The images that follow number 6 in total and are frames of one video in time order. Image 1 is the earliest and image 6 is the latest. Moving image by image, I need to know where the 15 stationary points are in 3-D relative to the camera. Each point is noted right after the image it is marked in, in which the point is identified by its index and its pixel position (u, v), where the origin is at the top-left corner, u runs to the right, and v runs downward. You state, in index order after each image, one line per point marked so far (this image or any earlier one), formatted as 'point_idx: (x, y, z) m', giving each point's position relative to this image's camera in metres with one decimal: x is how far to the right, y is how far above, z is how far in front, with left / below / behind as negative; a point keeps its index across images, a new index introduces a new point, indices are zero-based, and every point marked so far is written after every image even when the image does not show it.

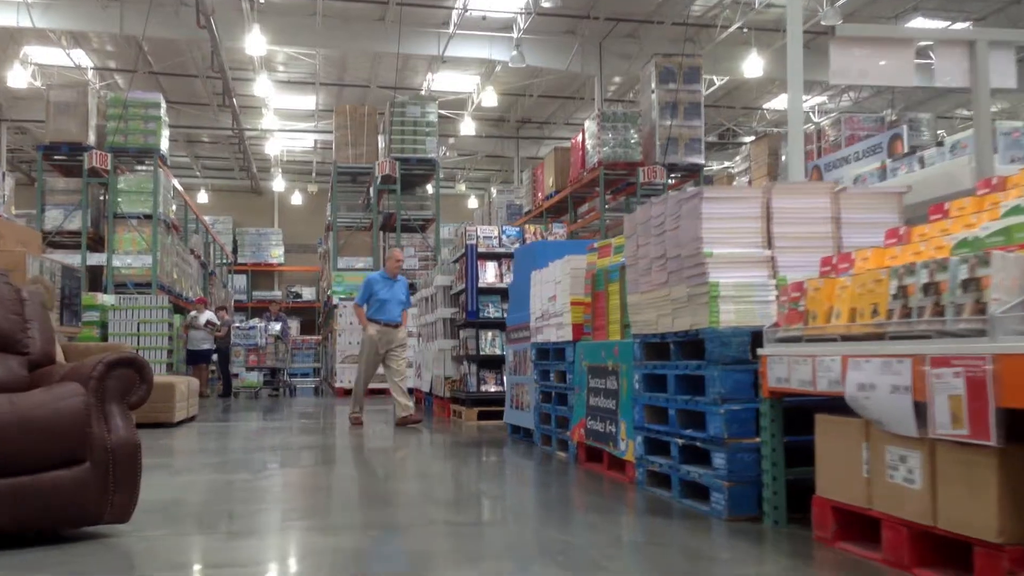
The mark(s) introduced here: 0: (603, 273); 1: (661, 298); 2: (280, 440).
0: (+0.4, +0.1, +4.6) m
1: (+0.5, 0.0, +3.6) m
2: (-1.7, -1.2, +7.6) m
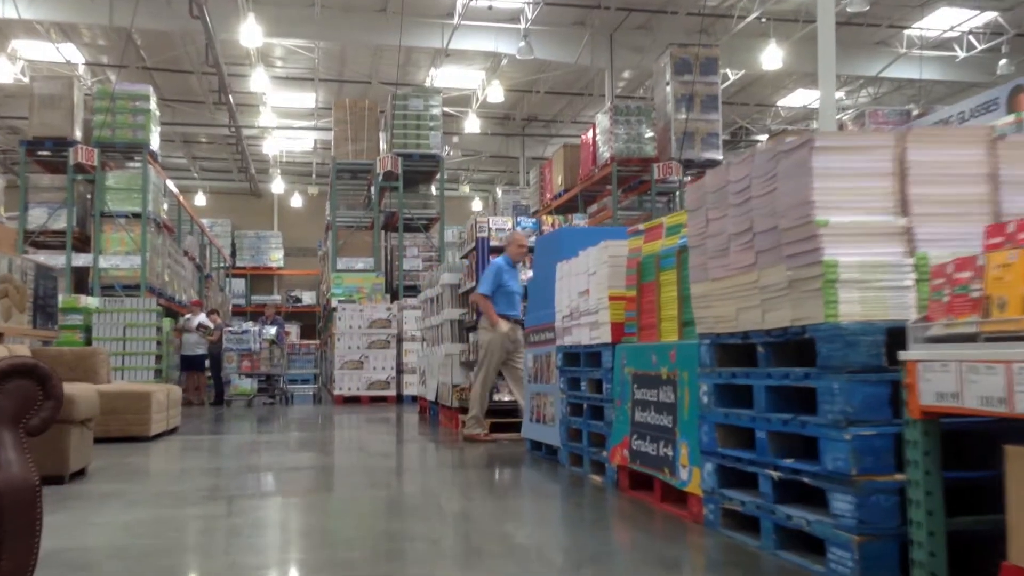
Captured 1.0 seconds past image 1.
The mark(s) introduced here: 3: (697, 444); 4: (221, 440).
0: (+0.5, +0.1, +3.7) m
1: (+0.6, 0.0, +2.8) m
2: (-1.6, -1.1, +6.8) m
3: (+0.6, -0.5, +3.2) m
4: (-2.3, -1.2, +7.9) m
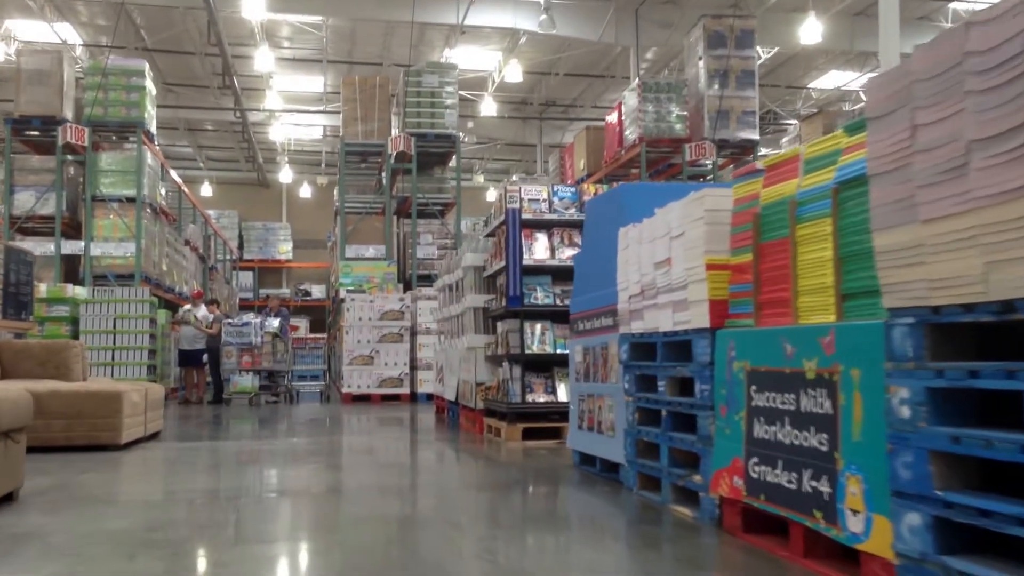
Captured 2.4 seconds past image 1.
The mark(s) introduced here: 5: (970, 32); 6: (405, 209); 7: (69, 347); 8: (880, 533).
0: (+0.7, +0.2, +2.6) m
1: (+0.8, +0.1, +1.6) m
2: (-1.4, -1.0, +5.7) m
3: (+0.8, -0.4, +2.0) m
4: (-2.0, -1.1, +6.9) m
5: (+0.8, +0.4, +1.7) m
6: (-1.7, +1.3, +16.3) m
7: (-3.2, -0.4, +7.3) m
8: (+0.8, -0.5, +2.1) m
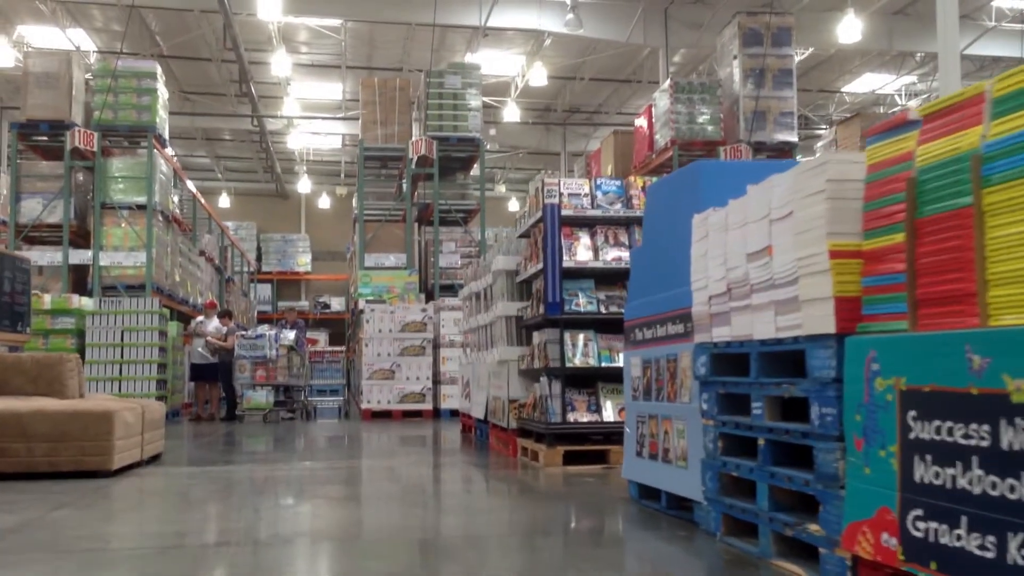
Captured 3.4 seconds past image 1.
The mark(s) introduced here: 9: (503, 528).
0: (+0.8, +0.2, +1.9) m
1: (+0.9, +0.1, +0.9) m
2: (-1.2, -1.1, +5.0) m
3: (+0.9, -0.4, +1.3) m
4: (-1.8, -1.1, +6.2) m
5: (+0.9, +0.5, +1.0) m
6: (-1.3, +1.1, +15.6) m
7: (-3.0, -0.5, +6.7) m
8: (+0.9, -0.5, +1.3) m
9: (0.0, -1.0, +4.0) m
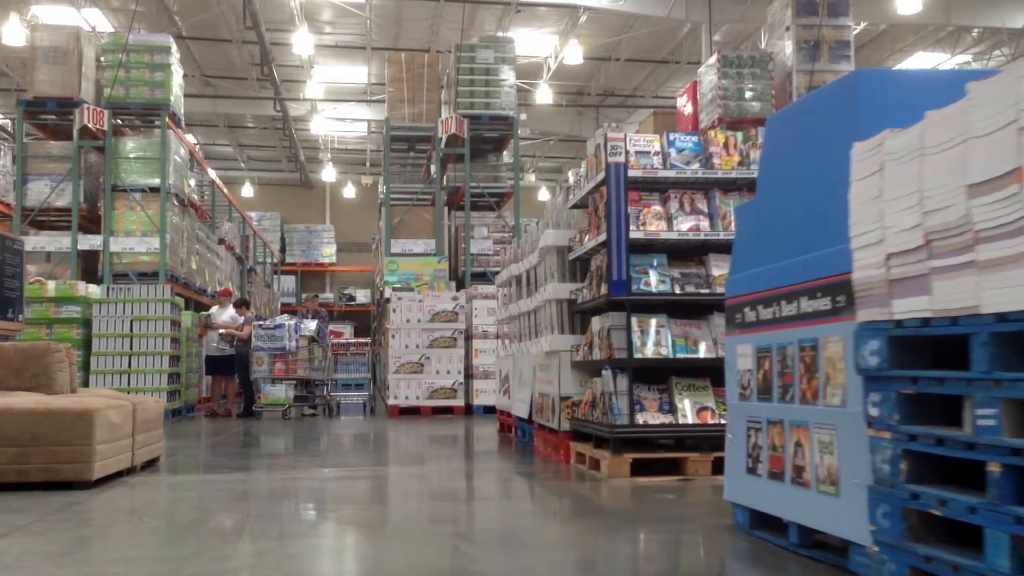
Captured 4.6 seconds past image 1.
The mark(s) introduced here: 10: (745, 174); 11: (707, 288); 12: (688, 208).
0: (+1.0, +0.3, +1.0) m
1: (+1.1, +0.2, 0.0) m
2: (-0.9, -1.0, +4.1) m
3: (+1.0, -0.3, +0.4) m
4: (-1.5, -1.0, +5.3) m
5: (+1.1, +0.6, +0.1) m
6: (-0.8, +1.3, +14.8) m
7: (-2.7, -0.4, +5.8) m
8: (+1.0, -0.4, +0.4) m
9: (+0.2, -0.9, +3.1) m
10: (+1.1, +0.5, +4.6) m
11: (+0.9, 0.0, +4.7) m
12: (+0.8, +0.4, +4.7) m
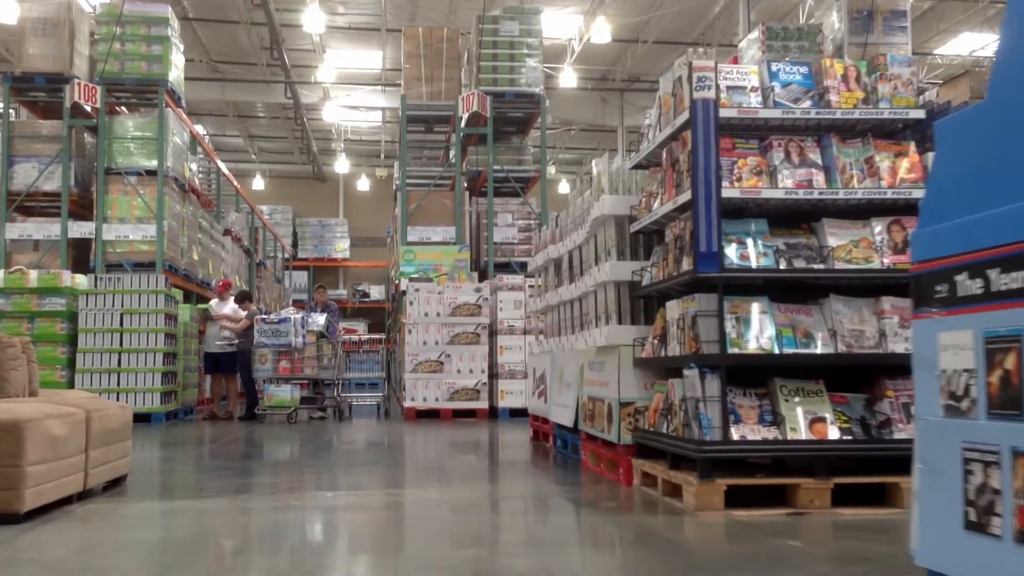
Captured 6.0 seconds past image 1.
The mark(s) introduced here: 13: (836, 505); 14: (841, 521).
0: (+1.2, +0.4, -0.1) m
1: (+1.2, +0.3, -1.1) m
2: (-0.7, -0.9, +3.1) m
3: (+1.2, -0.2, -0.7) m
4: (-1.3, -0.9, +4.3) m
5: (+1.2, +0.7, -1.0) m
6: (-0.5, +1.4, +13.7) m
7: (-2.5, -0.3, +4.8) m
8: (+1.2, -0.3, -0.7) m
9: (+0.3, -0.8, +2.0) m
10: (+1.3, +0.6, +3.6) m
11: (+1.1, +0.1, +3.6) m
12: (+1.0, +0.5, +3.6) m
13: (+1.1, -0.8, +3.5) m
14: (+1.1, -0.8, +3.3) m
